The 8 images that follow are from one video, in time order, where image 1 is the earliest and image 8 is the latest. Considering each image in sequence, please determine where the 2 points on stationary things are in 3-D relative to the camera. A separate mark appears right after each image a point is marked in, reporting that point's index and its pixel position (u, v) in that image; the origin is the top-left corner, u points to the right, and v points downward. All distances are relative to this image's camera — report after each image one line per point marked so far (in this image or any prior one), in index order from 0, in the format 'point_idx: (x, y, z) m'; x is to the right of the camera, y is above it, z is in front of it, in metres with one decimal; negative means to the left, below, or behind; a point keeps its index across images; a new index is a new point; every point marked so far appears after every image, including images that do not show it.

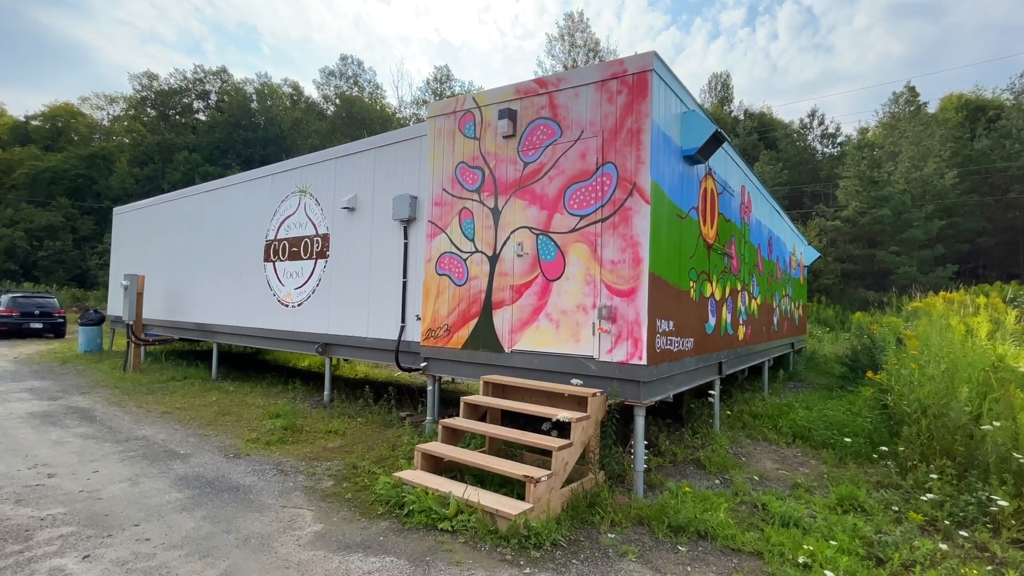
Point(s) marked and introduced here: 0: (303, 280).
0: (-3.1, +0.1, +7.0) m
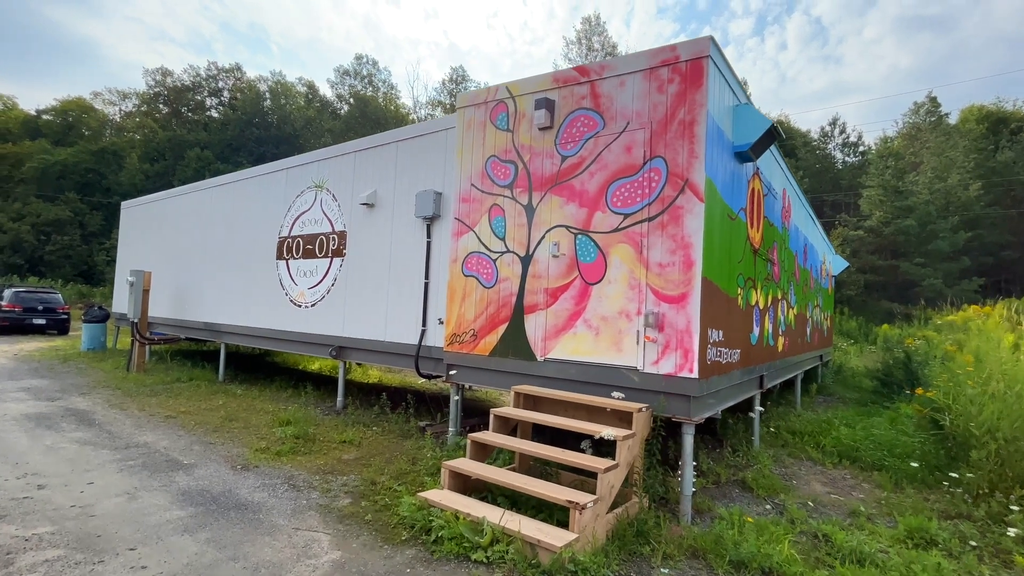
0: (-2.8, +0.1, +6.7) m
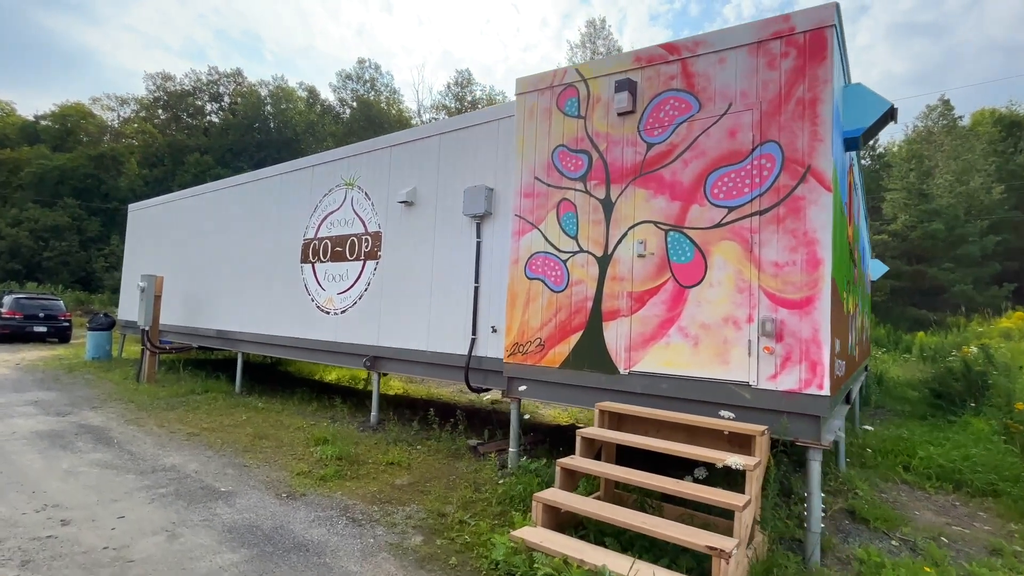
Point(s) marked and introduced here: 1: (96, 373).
0: (-2.2, 0.0, +6.3) m
1: (-7.8, -1.6, +8.8) m
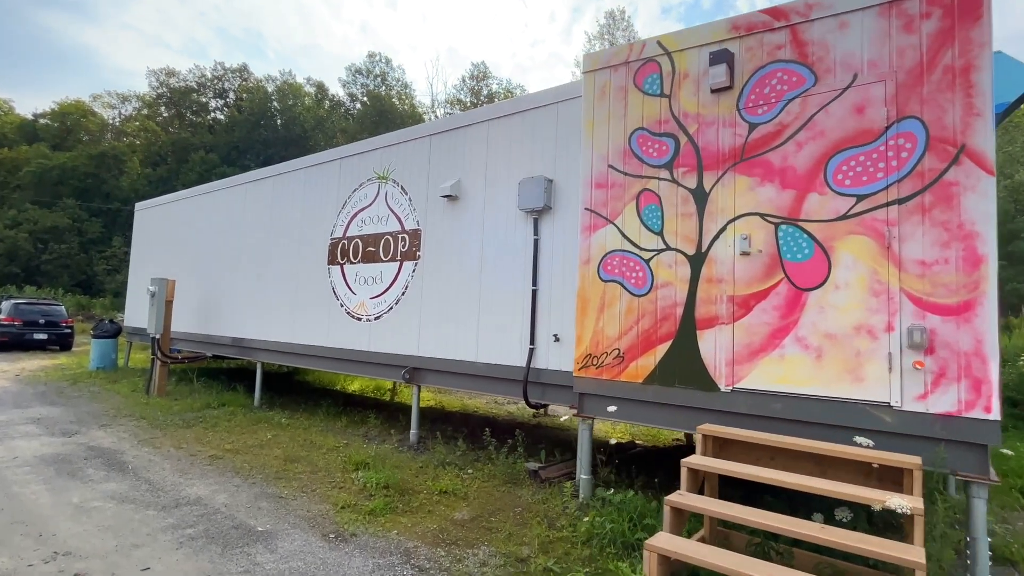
0: (-1.6, 0.0, +5.8) m
1: (-7.2, -1.7, +8.3) m
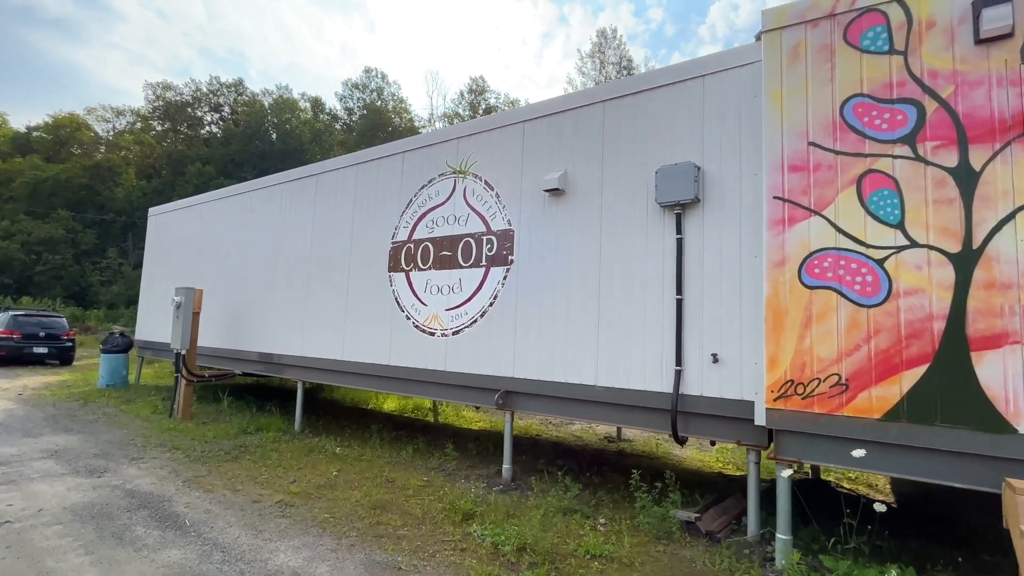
0: (-0.5, -0.1, +4.9) m
1: (-6.1, -1.9, +7.3) m
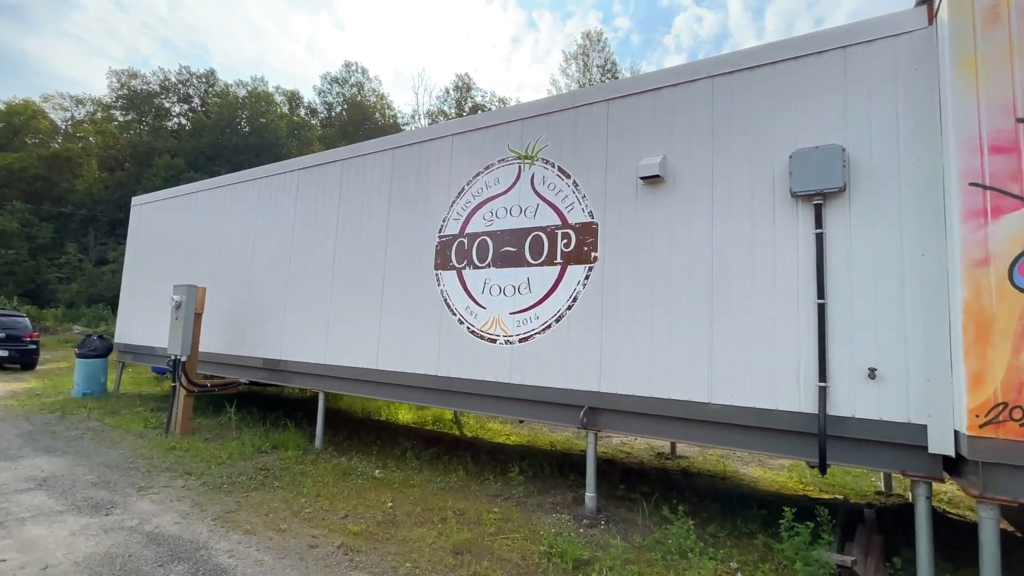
0: (+0.2, -0.1, +4.3) m
1: (-5.6, -1.8, +6.4) m
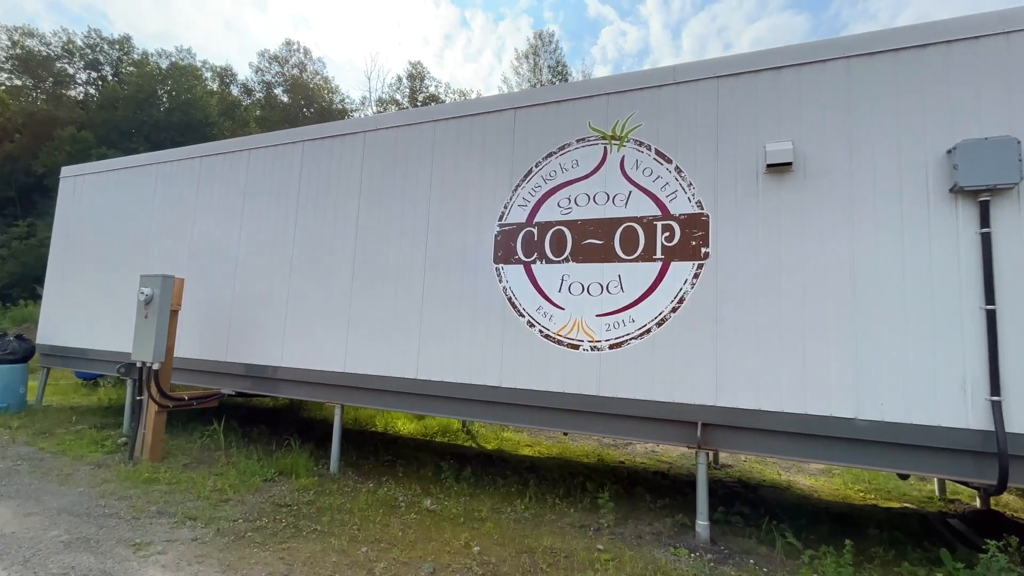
0: (+0.9, -0.1, +3.8) m
1: (-5.1, -1.7, +5.1) m
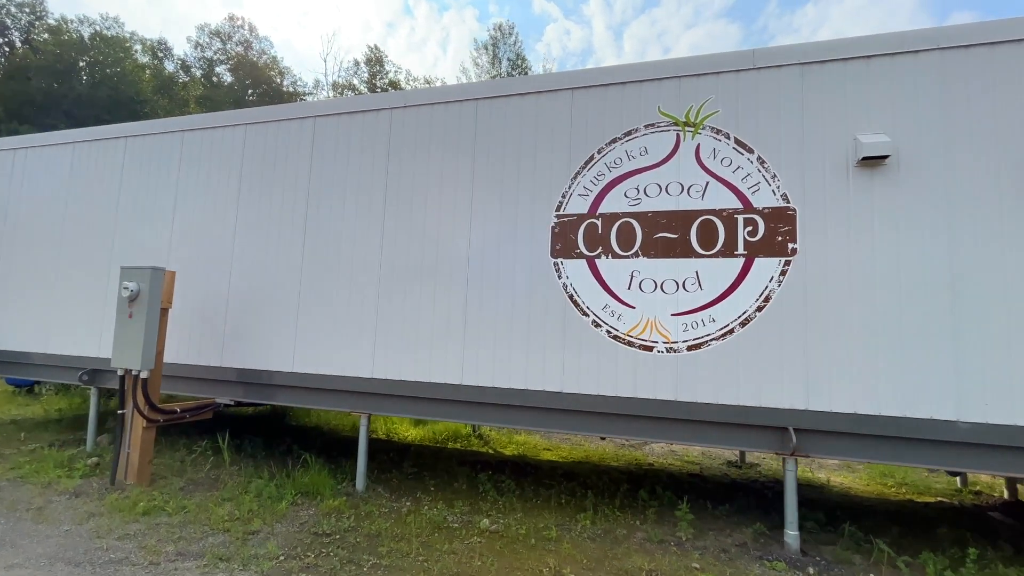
0: (+1.4, -0.1, +3.5) m
1: (-4.7, -1.7, +4.2) m
